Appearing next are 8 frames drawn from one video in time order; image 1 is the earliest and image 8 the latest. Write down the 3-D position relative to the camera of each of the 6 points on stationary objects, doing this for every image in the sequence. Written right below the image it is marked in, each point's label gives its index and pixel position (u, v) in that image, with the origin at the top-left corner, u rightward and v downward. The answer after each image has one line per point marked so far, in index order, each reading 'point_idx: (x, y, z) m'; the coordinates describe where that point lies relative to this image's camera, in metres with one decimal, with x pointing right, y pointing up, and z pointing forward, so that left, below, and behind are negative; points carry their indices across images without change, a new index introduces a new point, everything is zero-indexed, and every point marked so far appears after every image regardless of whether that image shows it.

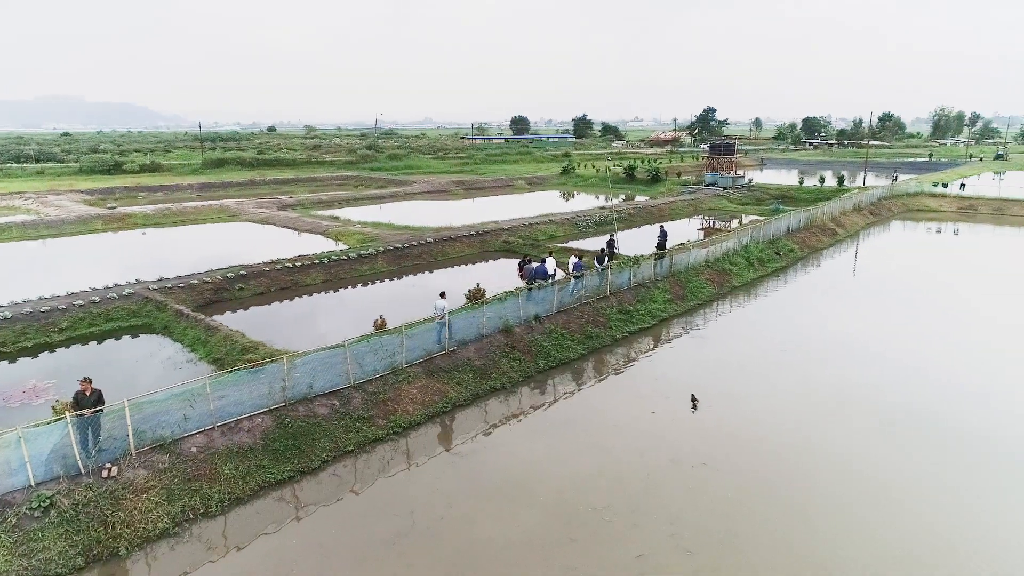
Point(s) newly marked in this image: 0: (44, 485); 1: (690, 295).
0: (-4.9, -2.1, +6.3) m
1: (+5.6, -0.2, +19.4) m
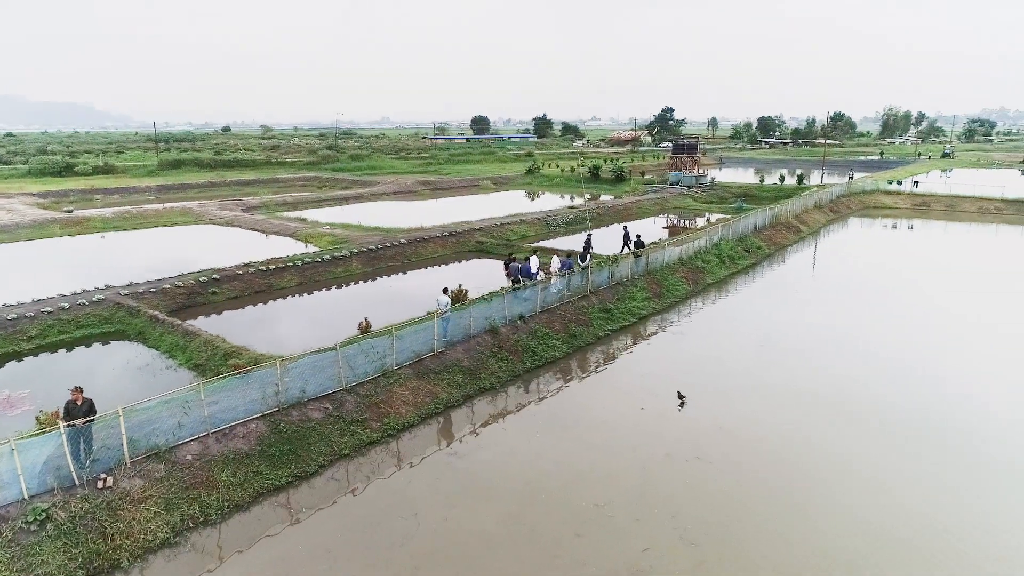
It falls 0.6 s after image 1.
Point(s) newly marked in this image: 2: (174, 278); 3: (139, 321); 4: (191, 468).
0: (-4.8, -2.1, +6.1) m
1: (+5.0, -0.2, +19.7) m
2: (-11.2, +0.3, +19.6) m
3: (-9.4, -0.8, +14.9) m
4: (-3.8, -2.1, +7.0) m
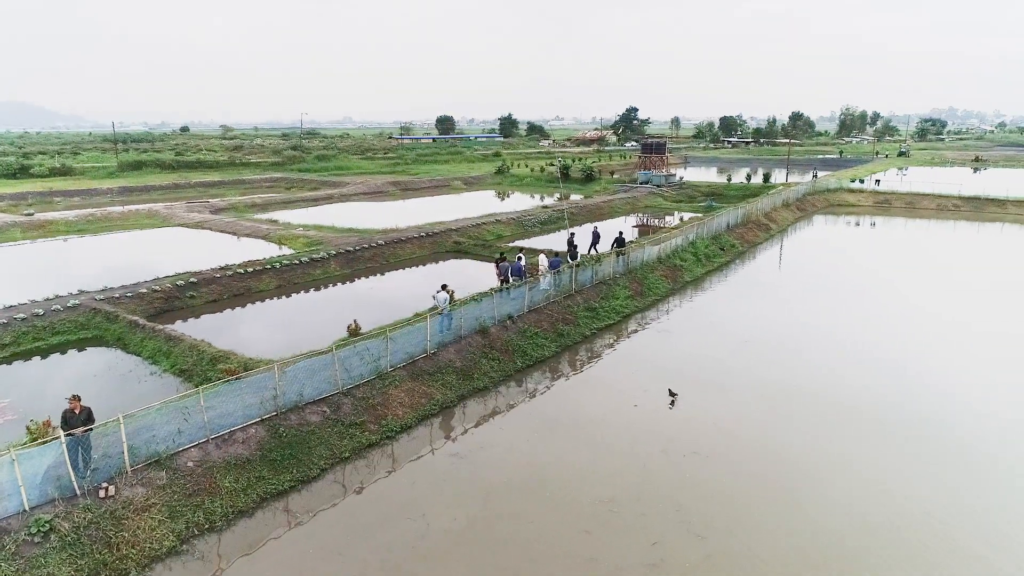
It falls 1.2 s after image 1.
0: (-4.7, -2.2, +5.9) m
1: (+4.4, -0.1, +20.0) m
2: (-11.7, +0.2, +19.1) m
3: (-9.7, -0.9, +14.6) m
4: (-3.7, -2.2, +6.9) m
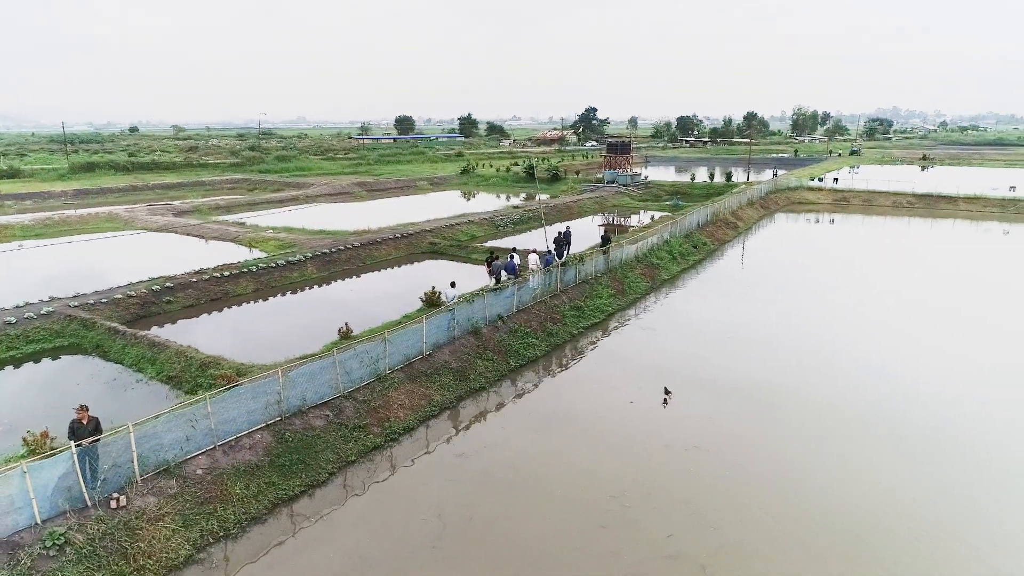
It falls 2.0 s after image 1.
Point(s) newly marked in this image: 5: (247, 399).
0: (-4.5, -2.3, +5.8) m
1: (+3.9, -0.1, +20.3) m
2: (-12.2, 0.0, +18.6) m
3: (-9.9, -1.1, +14.2) m
4: (-3.5, -2.2, +6.8) m
5: (-3.4, -1.4, +7.7) m
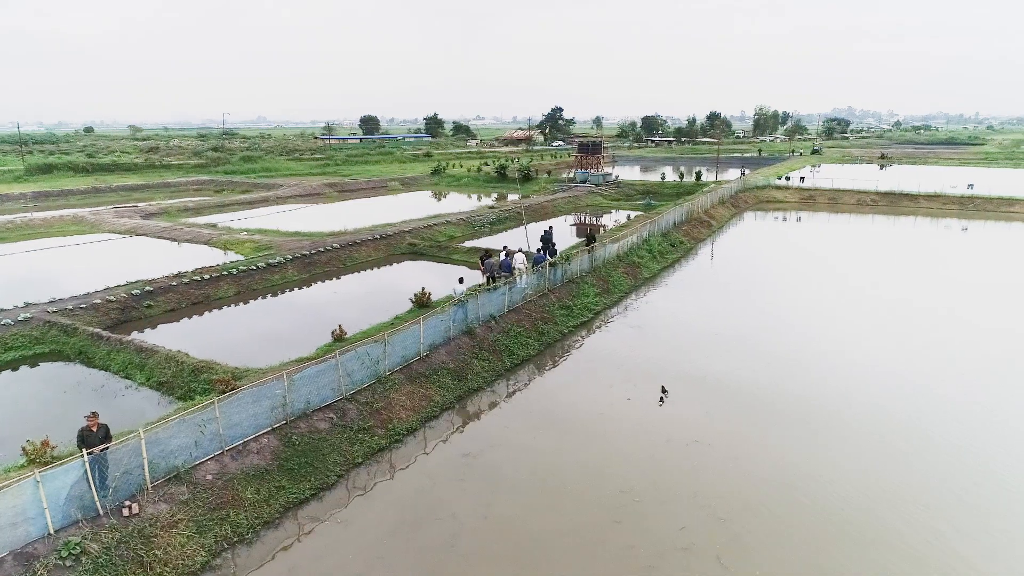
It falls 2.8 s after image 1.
0: (-4.3, -2.3, +5.7) m
1: (+3.4, 0.0, +20.5) m
2: (-12.5, -0.1, +18.1) m
3: (-10.1, -1.2, +13.8) m
4: (-3.4, -2.3, +6.7) m
5: (-3.3, -1.5, +7.6) m
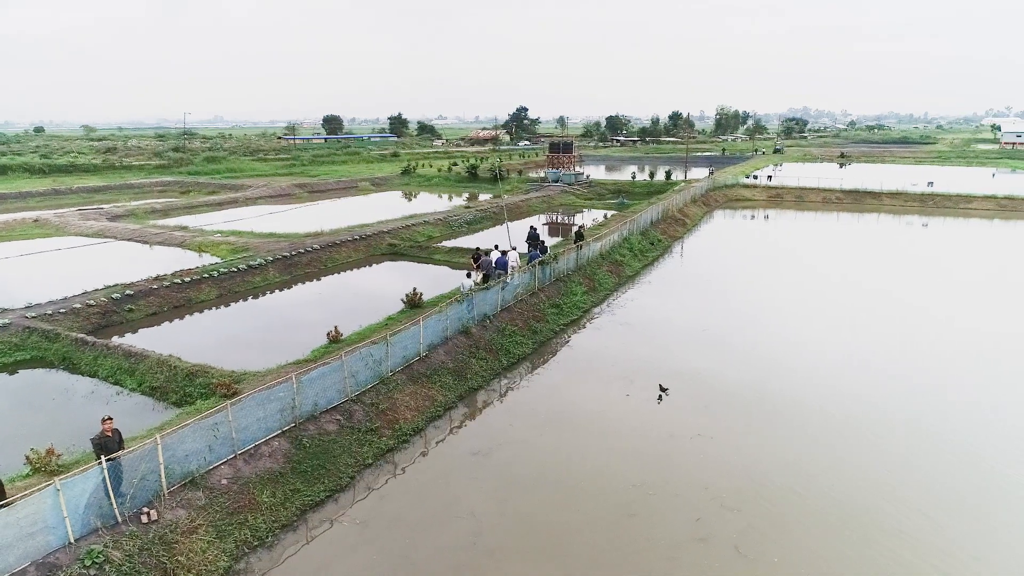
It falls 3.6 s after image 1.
0: (-4.0, -2.4, +5.6) m
1: (+3.0, 0.0, +20.7) m
2: (-12.8, -0.3, +17.7) m
3: (-10.2, -1.3, +13.4) m
4: (-3.1, -2.3, +6.6) m
5: (-3.1, -1.5, +7.5) m
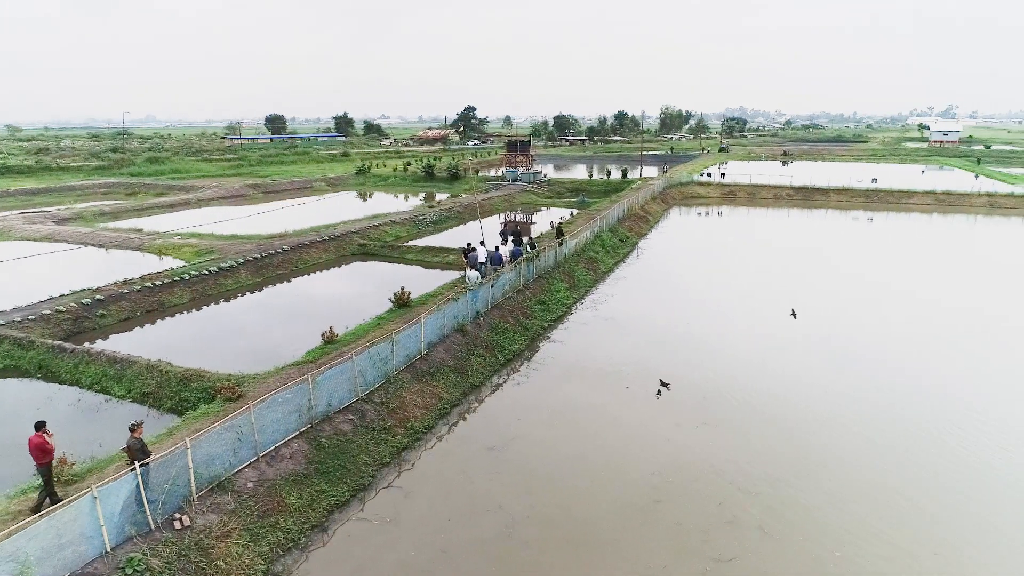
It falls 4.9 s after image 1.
0: (-3.6, -2.4, +5.4) m
1: (+2.4, +0.2, +21.0) m
2: (-13.2, -0.4, +16.9) m
3: (-10.3, -1.4, +12.9) m
4: (-2.8, -2.3, +6.5) m
5: (-2.9, -1.5, +7.4) m
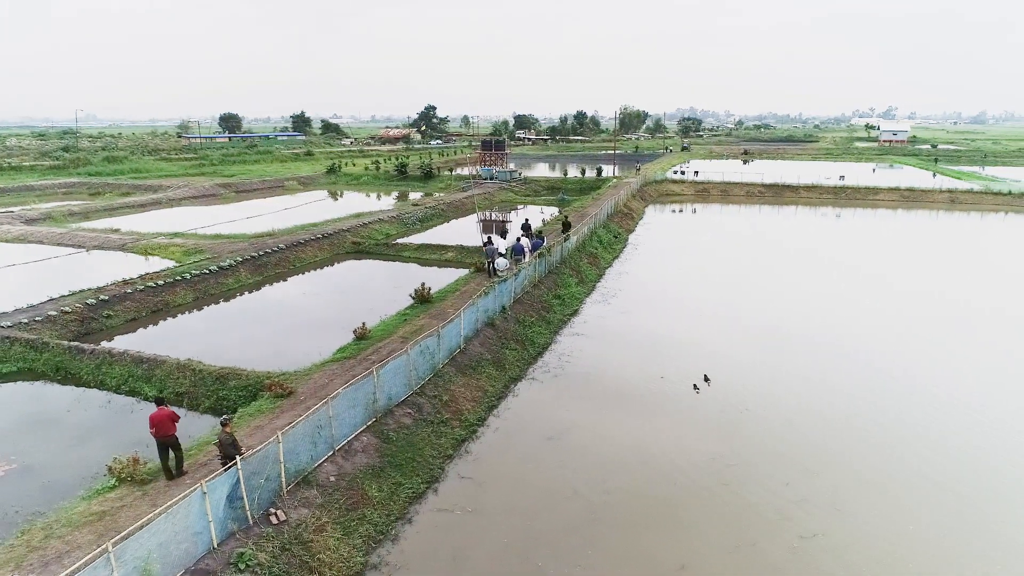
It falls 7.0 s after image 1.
0: (-2.6, -2.3, +5.3) m
1: (+2.8, +0.4, +21.0) m
2: (-12.6, -0.4, +16.4) m
3: (-9.6, -1.4, +12.5) m
4: (-1.9, -2.2, +6.4) m
5: (-2.0, -1.4, +7.3) m
